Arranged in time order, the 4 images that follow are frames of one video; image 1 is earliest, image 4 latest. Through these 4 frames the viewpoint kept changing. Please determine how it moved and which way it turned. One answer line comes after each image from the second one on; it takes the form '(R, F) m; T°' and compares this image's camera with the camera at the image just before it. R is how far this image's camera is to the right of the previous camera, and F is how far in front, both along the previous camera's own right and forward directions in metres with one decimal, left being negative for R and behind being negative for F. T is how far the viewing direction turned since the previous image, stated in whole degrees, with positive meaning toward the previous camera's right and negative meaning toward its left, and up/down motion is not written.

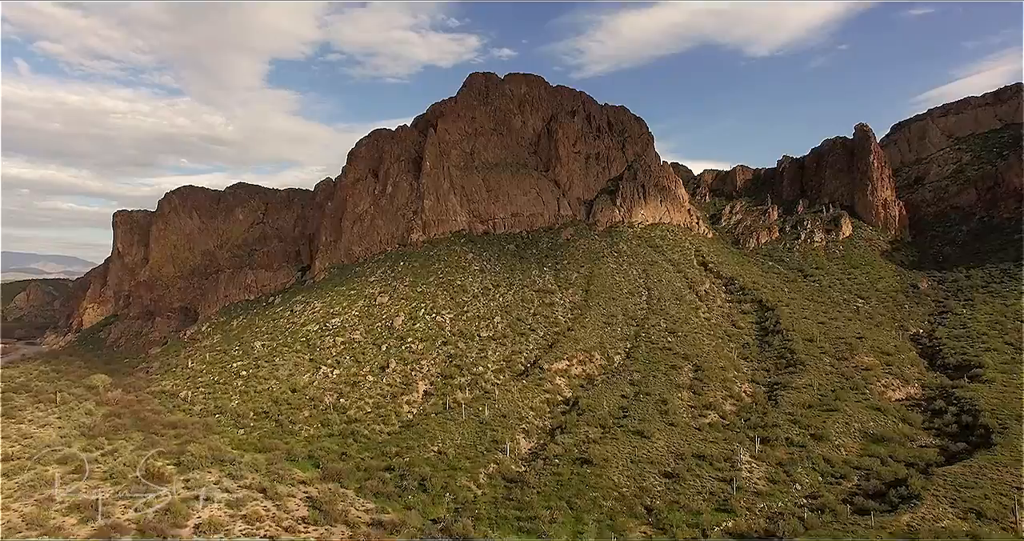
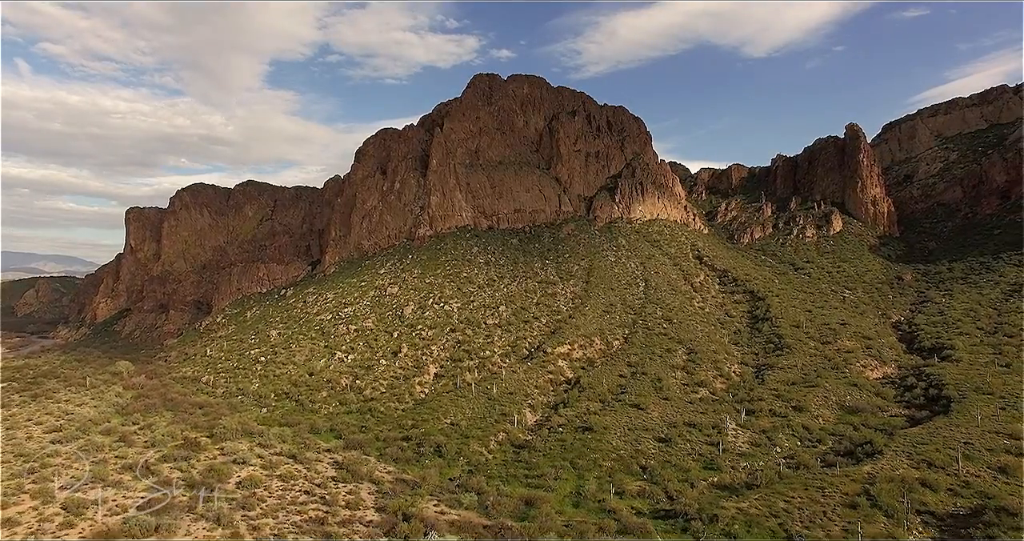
(-0.4, -2.2) m; 0°
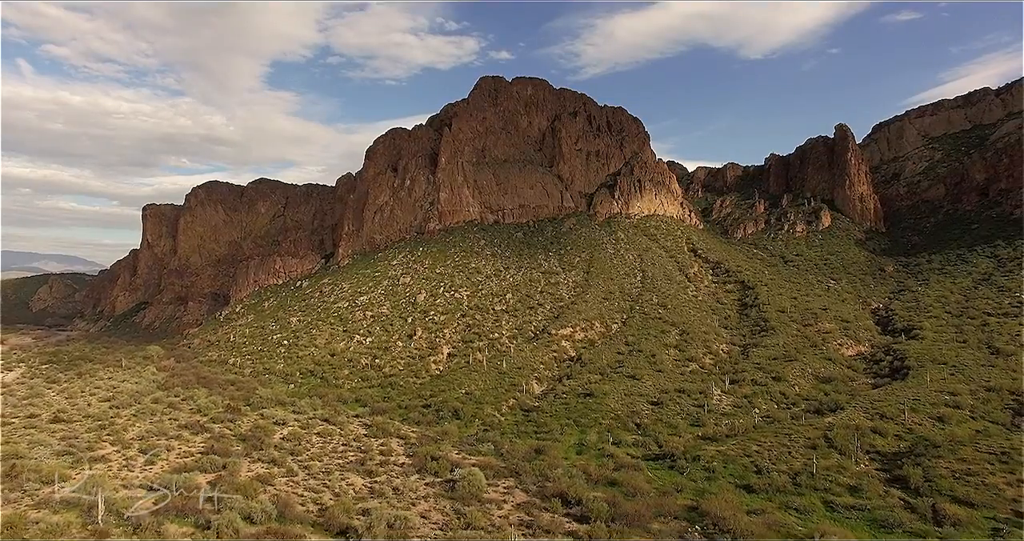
(-0.5, -3.0) m; 0°
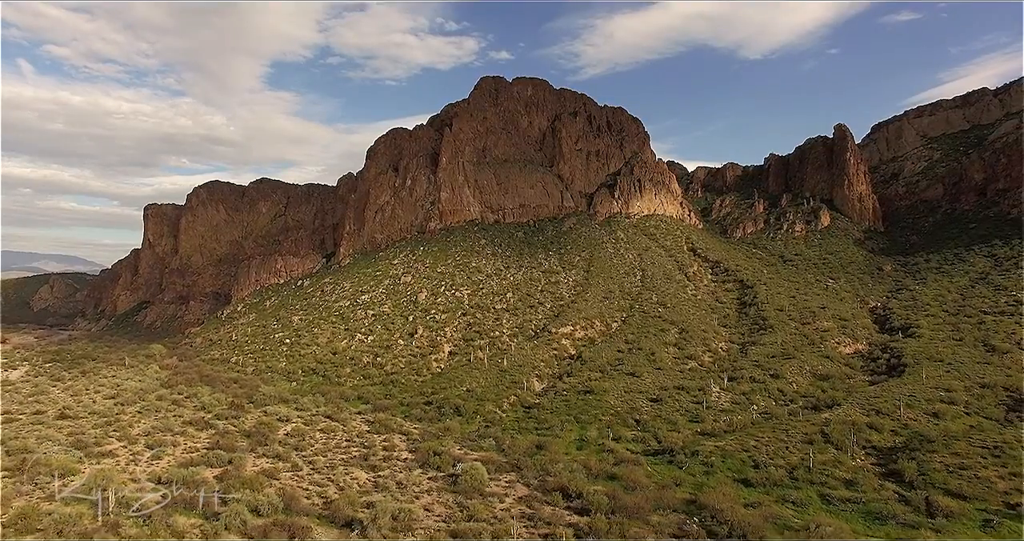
(-0.1, -0.3) m; 0°
